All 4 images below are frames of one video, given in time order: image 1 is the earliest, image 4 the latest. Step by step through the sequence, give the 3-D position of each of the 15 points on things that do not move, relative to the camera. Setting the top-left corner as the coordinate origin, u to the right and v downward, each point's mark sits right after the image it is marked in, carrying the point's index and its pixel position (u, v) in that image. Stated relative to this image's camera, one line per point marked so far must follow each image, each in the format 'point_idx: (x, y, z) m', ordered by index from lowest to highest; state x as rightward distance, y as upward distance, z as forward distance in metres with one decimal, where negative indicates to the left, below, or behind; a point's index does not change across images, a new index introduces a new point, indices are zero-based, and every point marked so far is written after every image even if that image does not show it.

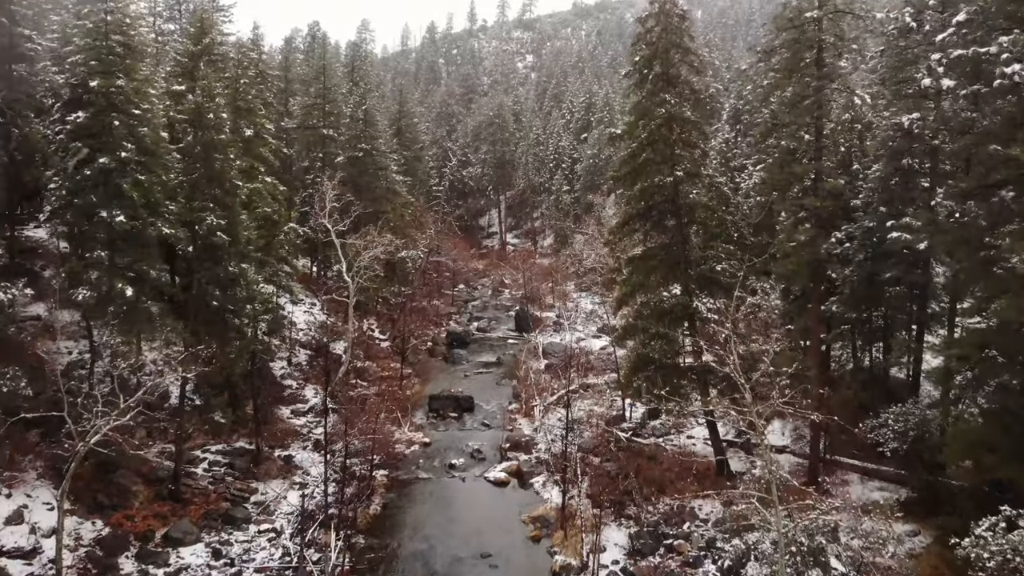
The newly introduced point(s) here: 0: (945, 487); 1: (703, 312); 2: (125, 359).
0: (+15.5, -7.1, +18.0) m
1: (+7.5, -0.9, +19.6) m
2: (-14.2, -2.6, +18.4) m
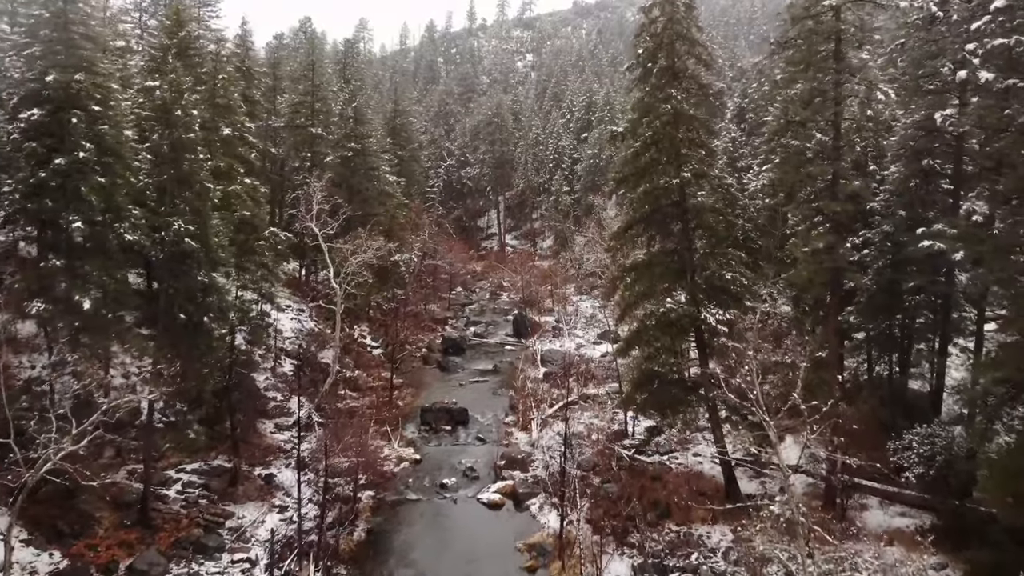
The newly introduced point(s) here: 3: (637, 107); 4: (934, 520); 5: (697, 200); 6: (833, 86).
0: (+15.2, -7.5, +16.5) m
1: (+7.2, -1.3, +18.2) m
2: (-14.5, -3.0, +17.0) m
3: (+4.8, +6.9, +19.2) m
4: (+14.7, -8.1, +17.5) m
5: (+6.8, +3.2, +18.4) m
6: (+12.2, +7.6, +19.0) m
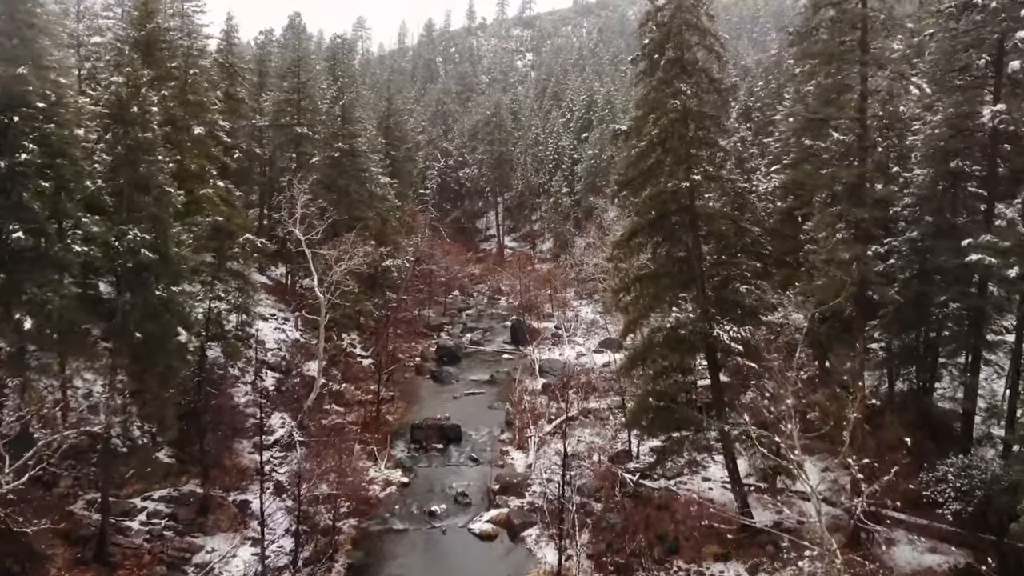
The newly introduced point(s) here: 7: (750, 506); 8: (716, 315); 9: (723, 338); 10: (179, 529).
0: (+15.0, -8.0, +14.9) m
1: (+7.0, -1.8, +16.5) m
2: (-14.7, -3.5, +15.4) m
3: (+4.5, +6.5, +17.5) m
4: (+14.4, -8.5, +15.8) m
5: (+6.6, +2.8, +16.7) m
6: (+11.9, +7.2, +17.3) m
7: (+9.0, -8.2, +18.9) m
8: (+6.9, -0.9, +17.0) m
9: (+6.9, -1.6, +16.3) m
10: (-12.3, -8.9, +18.5) m
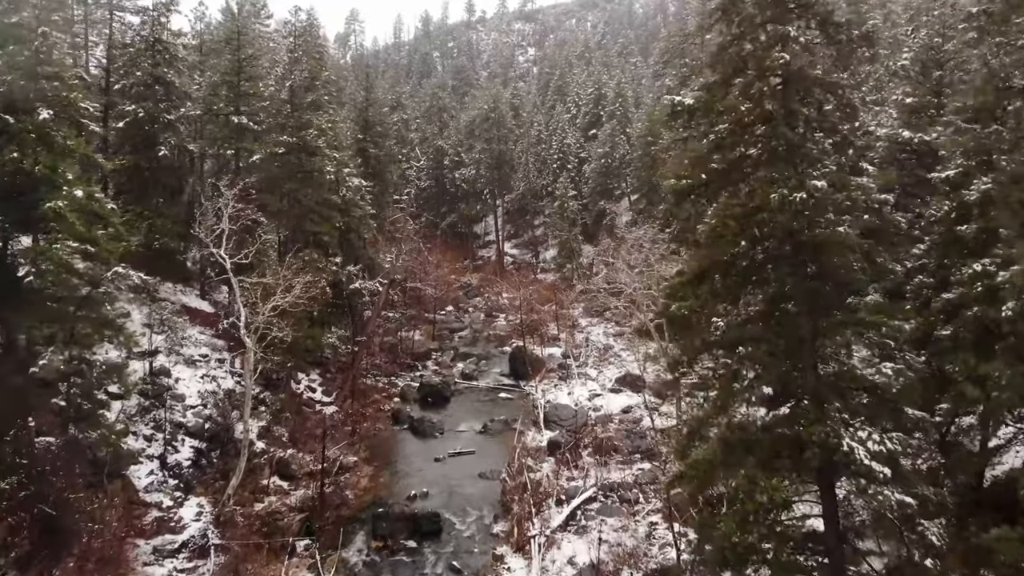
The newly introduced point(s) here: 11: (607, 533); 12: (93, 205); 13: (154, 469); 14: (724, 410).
0: (+14.8, -9.5, +8.2) m
1: (+6.8, -3.4, +9.9) m
2: (-14.9, -5.1, +8.9) m
3: (+4.4, +4.9, +10.9) m
4: (+14.2, -10.1, +9.1) m
5: (+6.4, +1.2, +10.1) m
6: (+11.7, +5.6, +10.7) m
7: (+8.8, -9.8, +12.3) m
8: (+6.7, -2.5, +10.4) m
9: (+6.7, -3.2, +9.7) m
10: (-12.5, -10.5, +12.0) m
11: (+3.5, -9.0, +18.3) m
12: (-12.4, +2.5, +15.2) m
13: (-13.3, -6.7, +18.6) m
14: (+4.7, -2.6, +11.1) m
